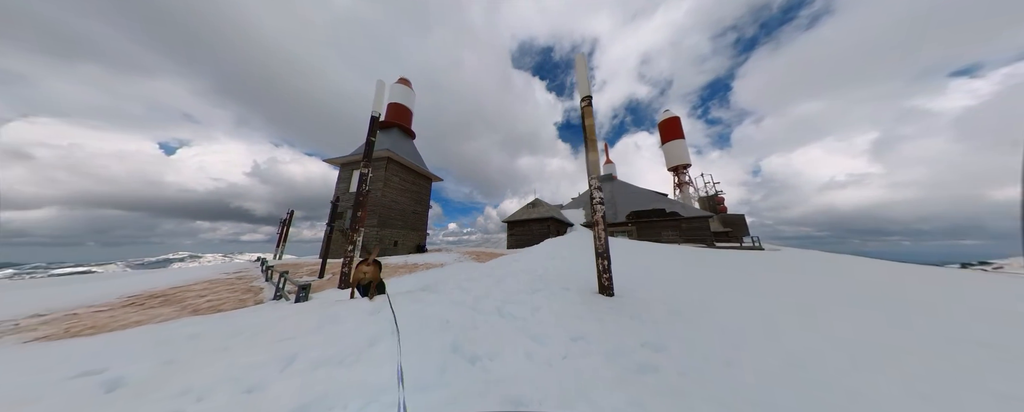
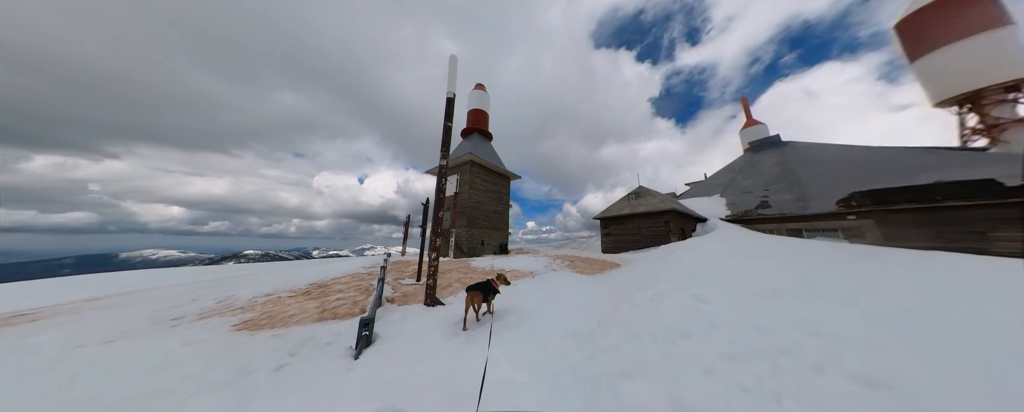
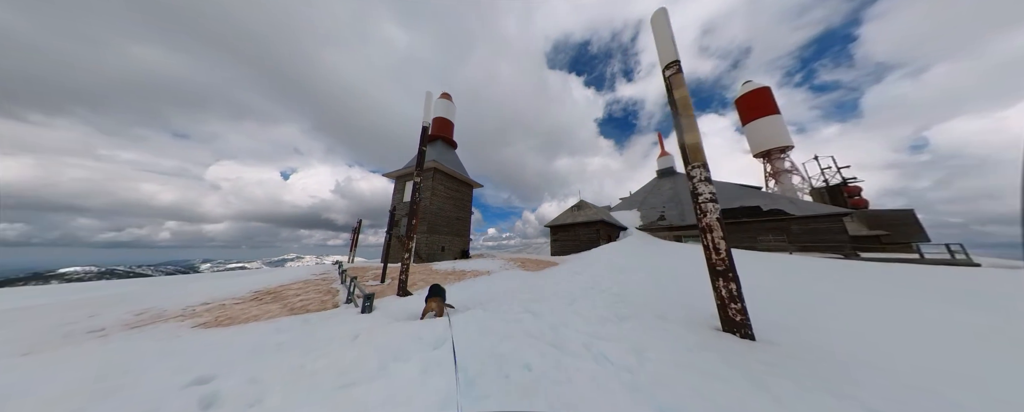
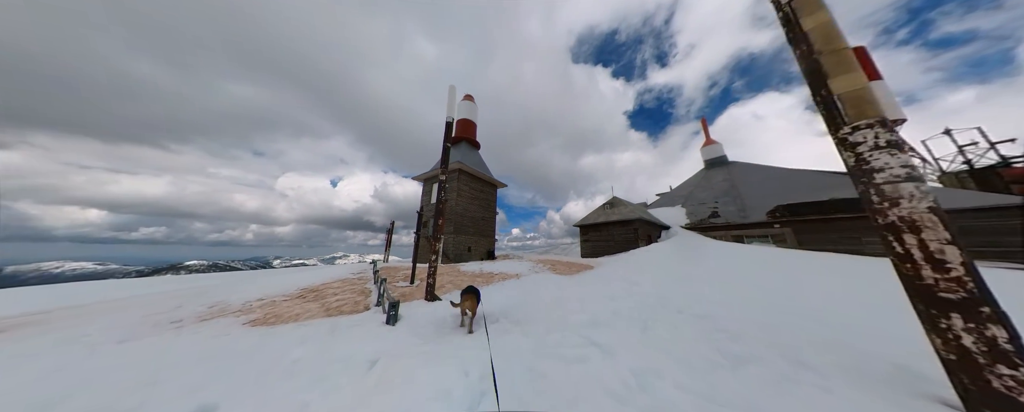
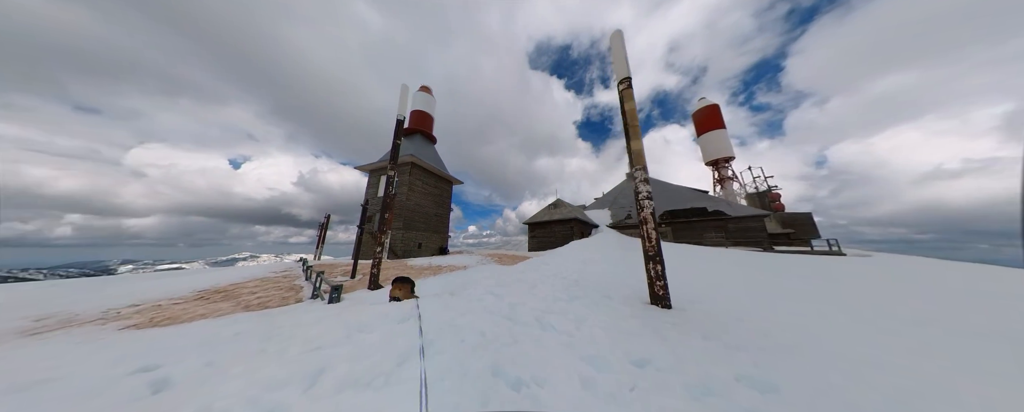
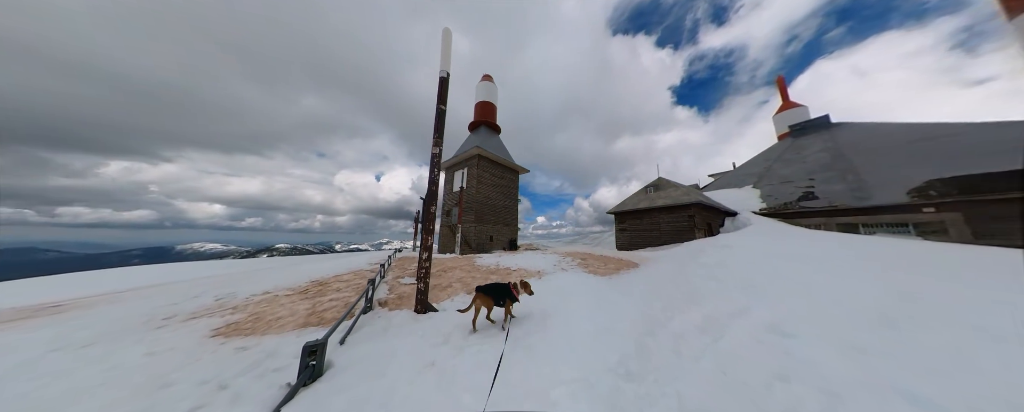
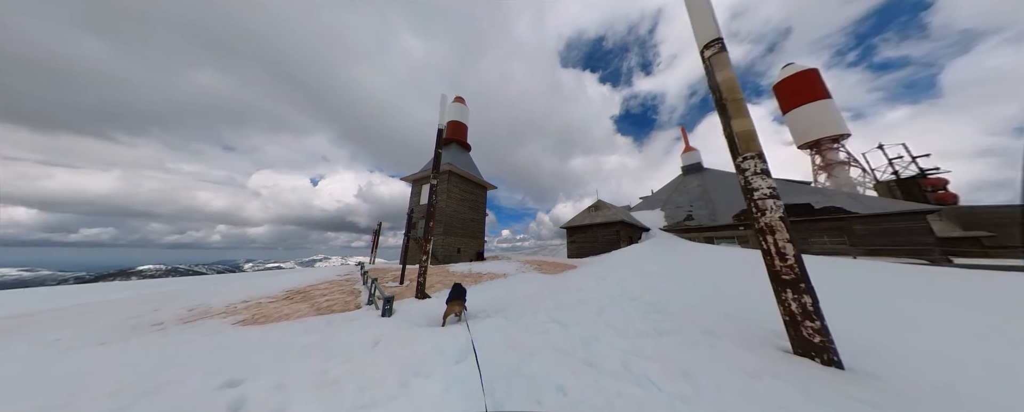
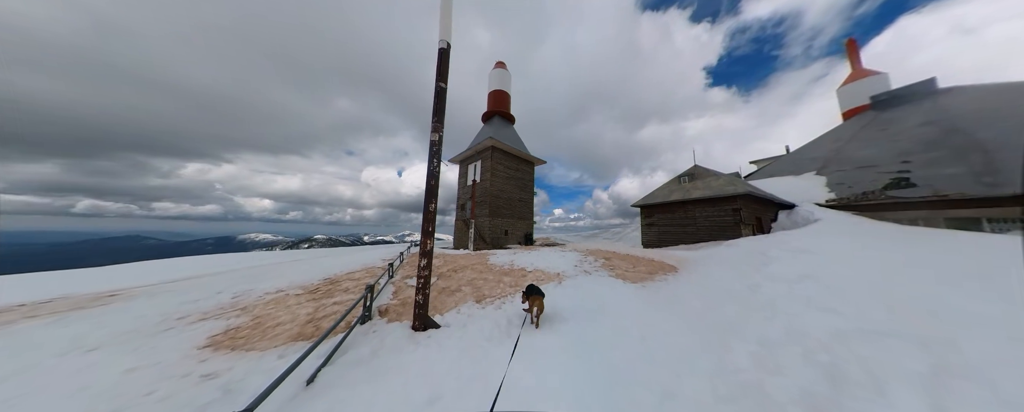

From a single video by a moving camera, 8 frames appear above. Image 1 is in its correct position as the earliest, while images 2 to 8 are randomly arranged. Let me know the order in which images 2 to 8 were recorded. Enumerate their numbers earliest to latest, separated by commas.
5, 3, 7, 4, 2, 6, 8
